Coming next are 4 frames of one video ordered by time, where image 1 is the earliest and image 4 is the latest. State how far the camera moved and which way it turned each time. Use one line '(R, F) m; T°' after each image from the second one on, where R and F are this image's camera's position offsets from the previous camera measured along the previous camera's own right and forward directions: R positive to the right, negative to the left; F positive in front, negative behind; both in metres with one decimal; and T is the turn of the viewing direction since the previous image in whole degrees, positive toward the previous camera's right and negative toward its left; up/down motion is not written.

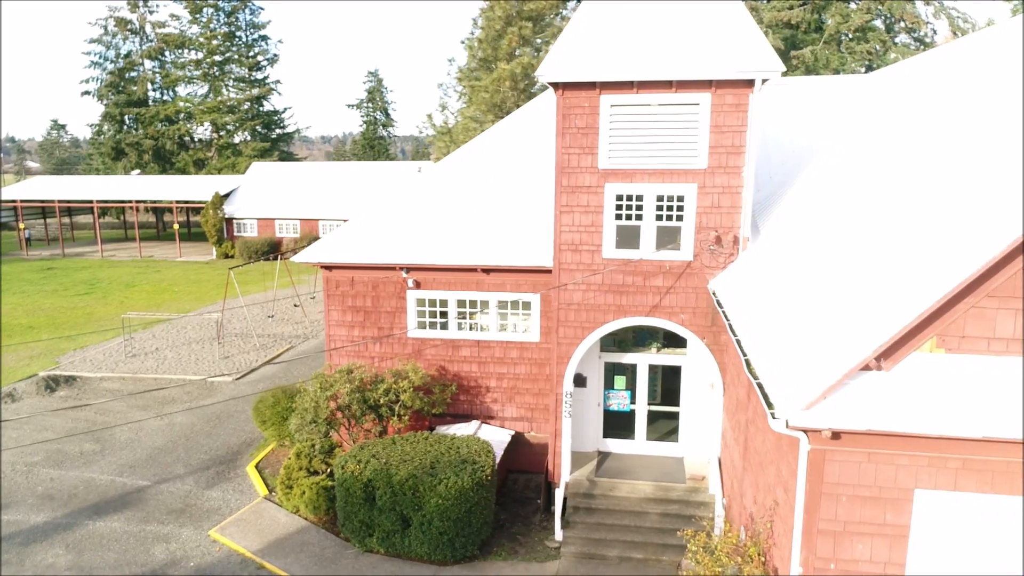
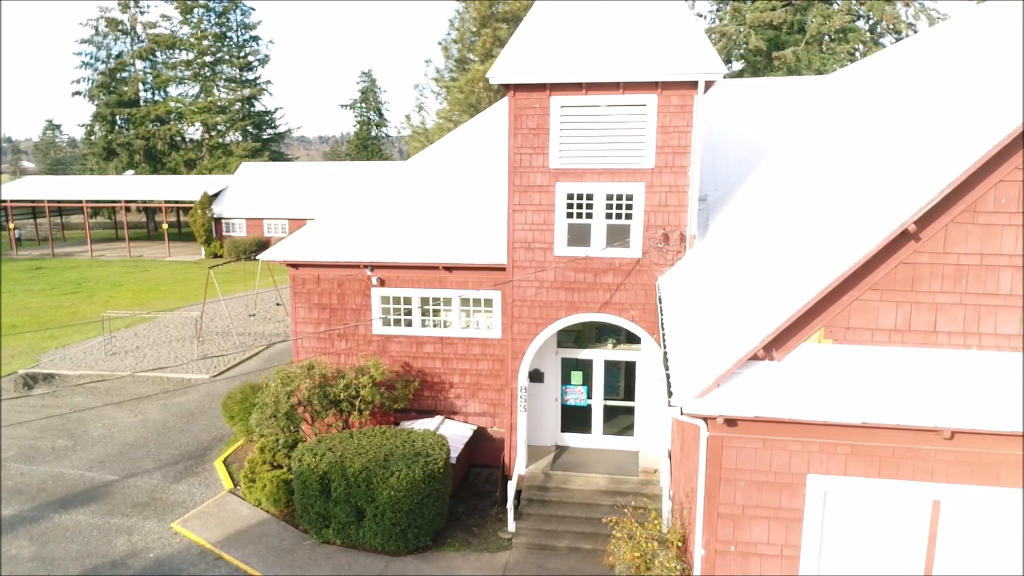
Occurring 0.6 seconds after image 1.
(+0.5, -0.2) m; 0°
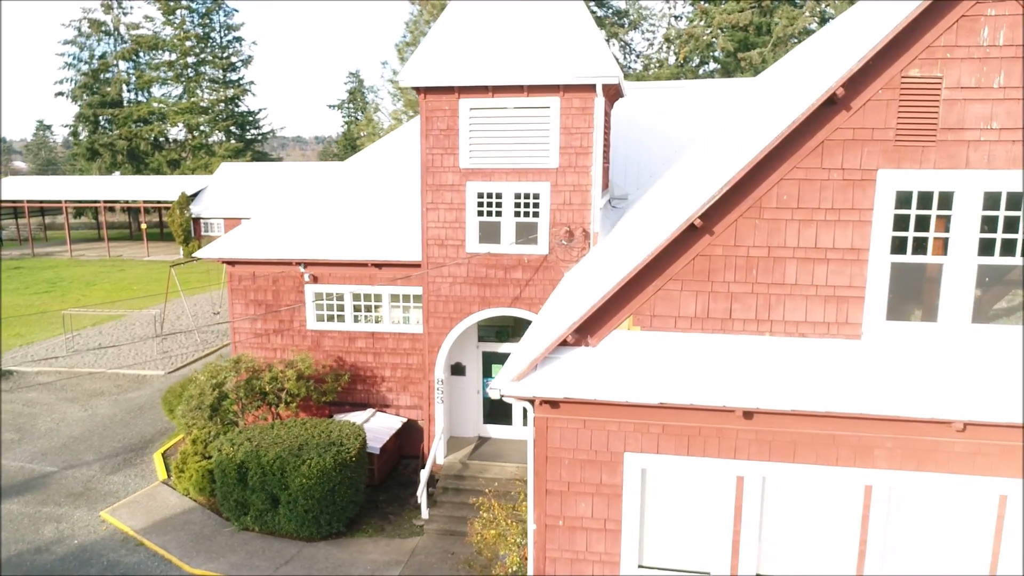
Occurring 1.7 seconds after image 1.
(+1.0, -0.4) m; 0°
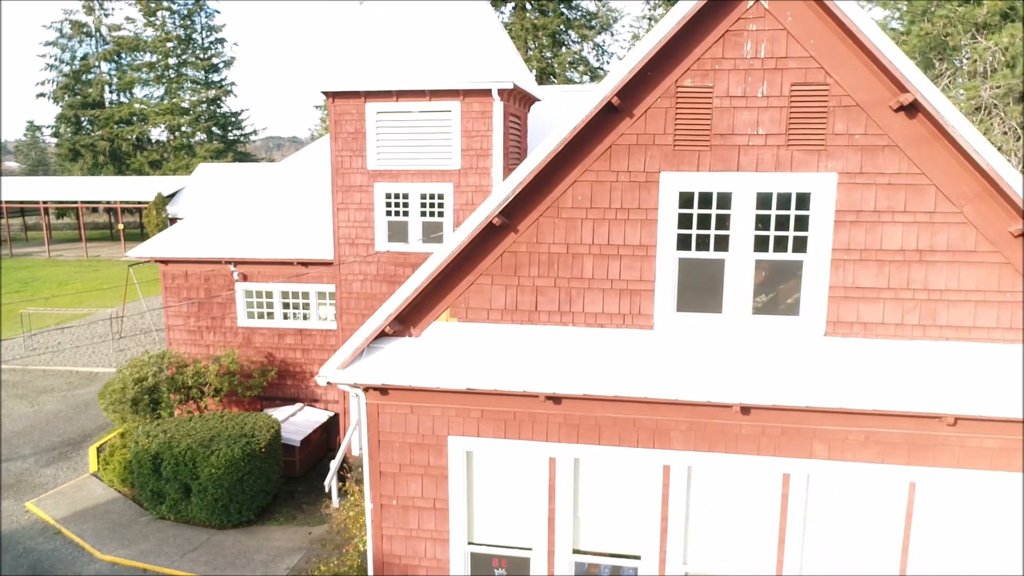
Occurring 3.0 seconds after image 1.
(+1.1, -0.4) m; 0°
